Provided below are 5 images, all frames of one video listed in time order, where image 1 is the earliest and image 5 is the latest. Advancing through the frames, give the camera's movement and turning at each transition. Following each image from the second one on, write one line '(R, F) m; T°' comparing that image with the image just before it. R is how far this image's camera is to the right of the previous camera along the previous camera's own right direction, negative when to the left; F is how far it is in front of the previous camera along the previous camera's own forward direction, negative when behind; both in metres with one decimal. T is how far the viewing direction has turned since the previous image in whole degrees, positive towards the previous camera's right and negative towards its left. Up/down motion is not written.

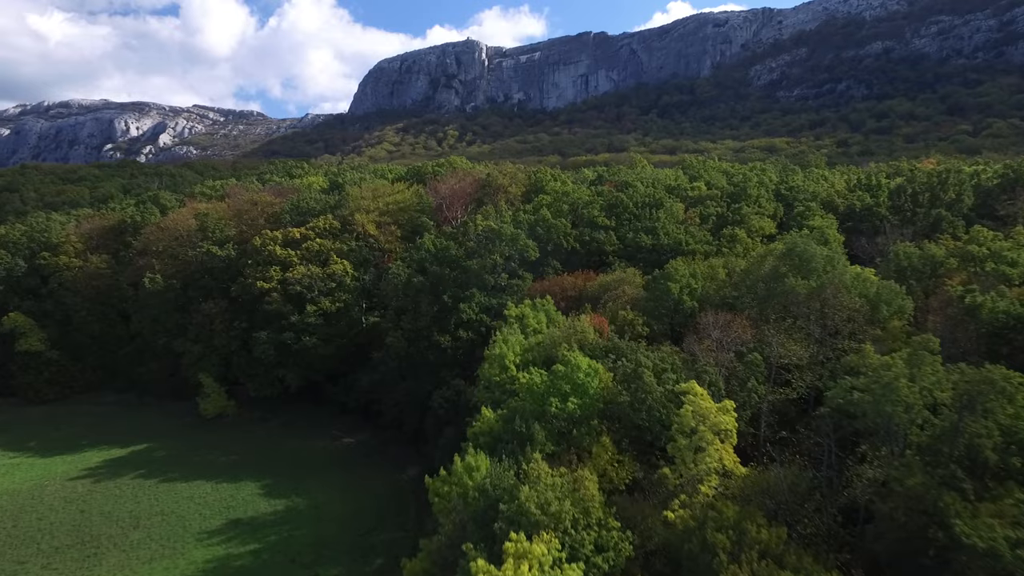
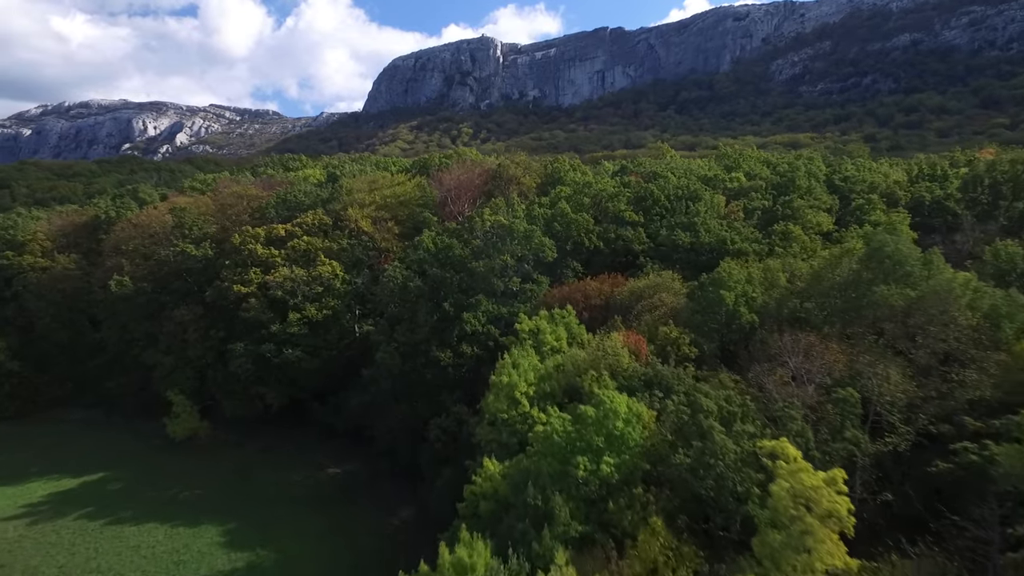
(+0.1, +6.1) m; -1°
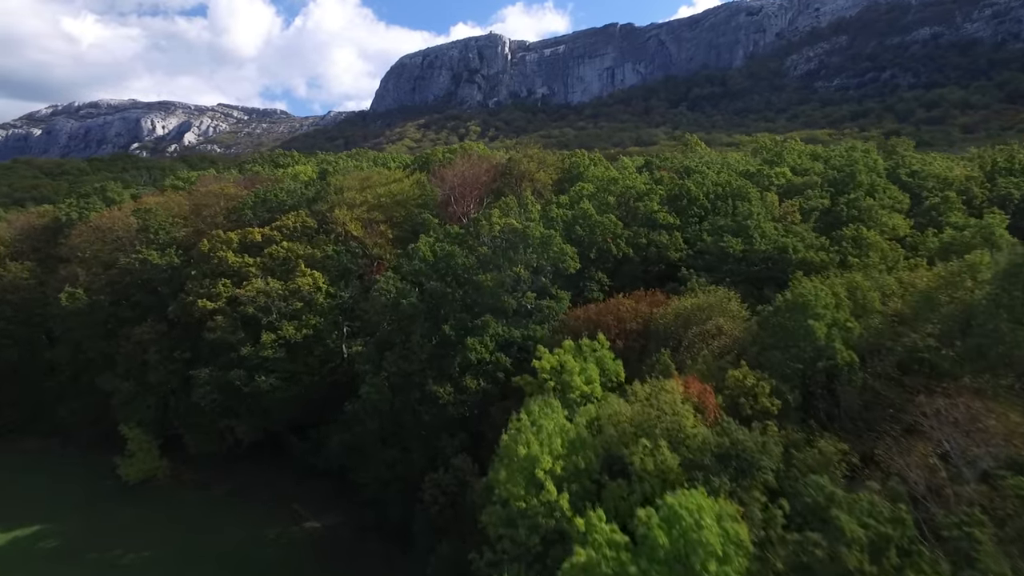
(-0.3, +6.0) m; -1°
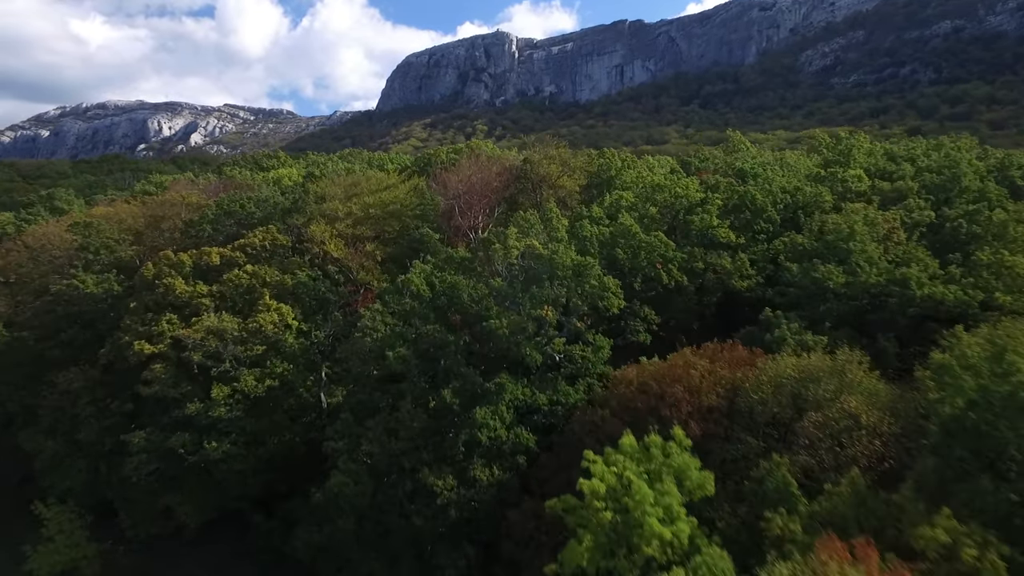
(-0.6, +7.3) m; -1°
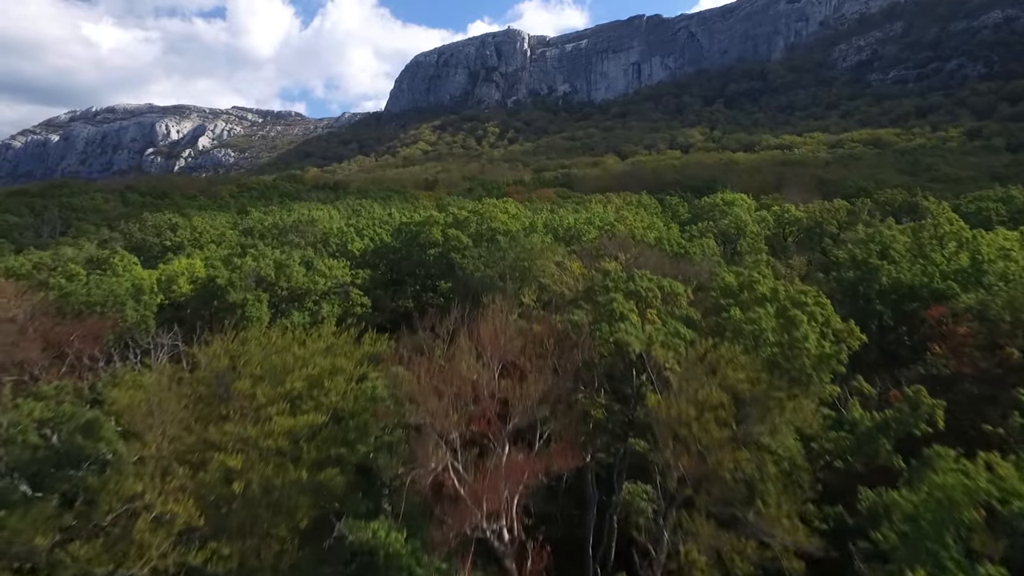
(-1.3, +19.9) m; -1°
